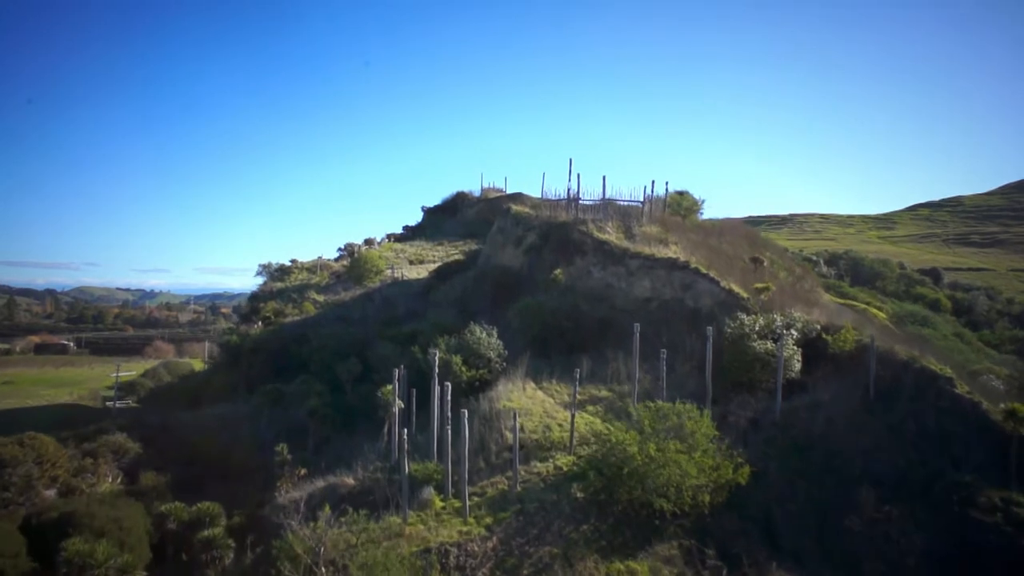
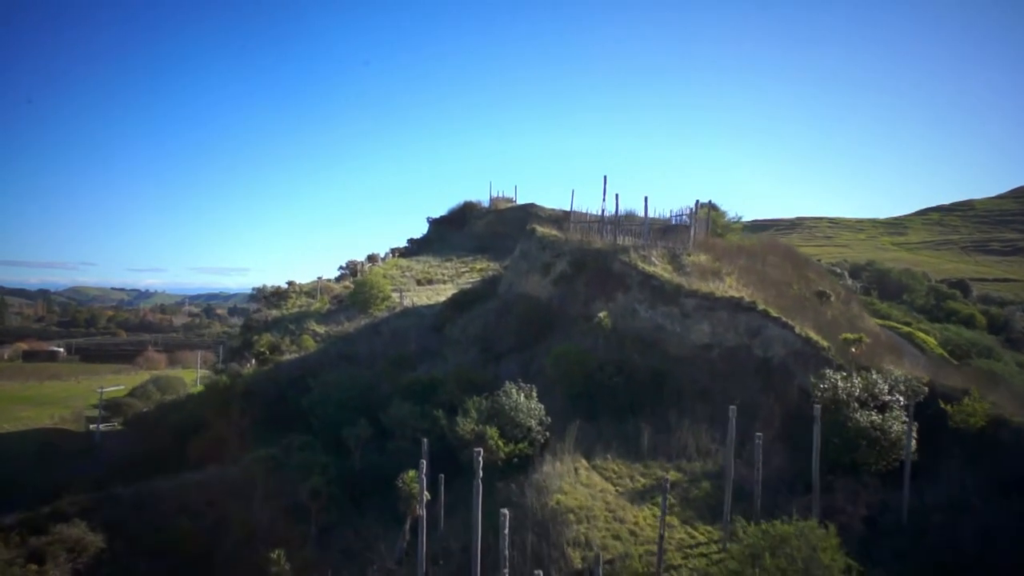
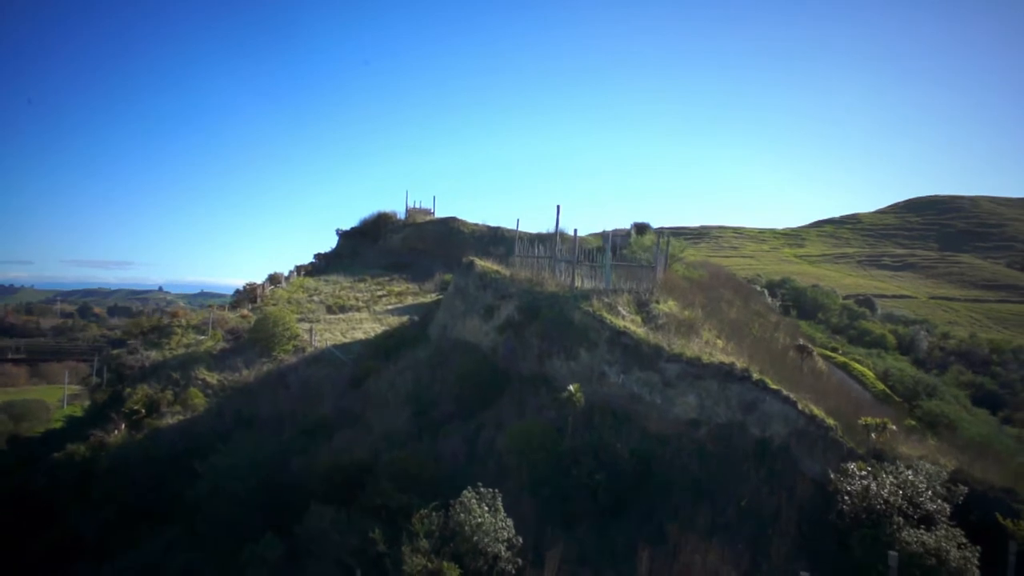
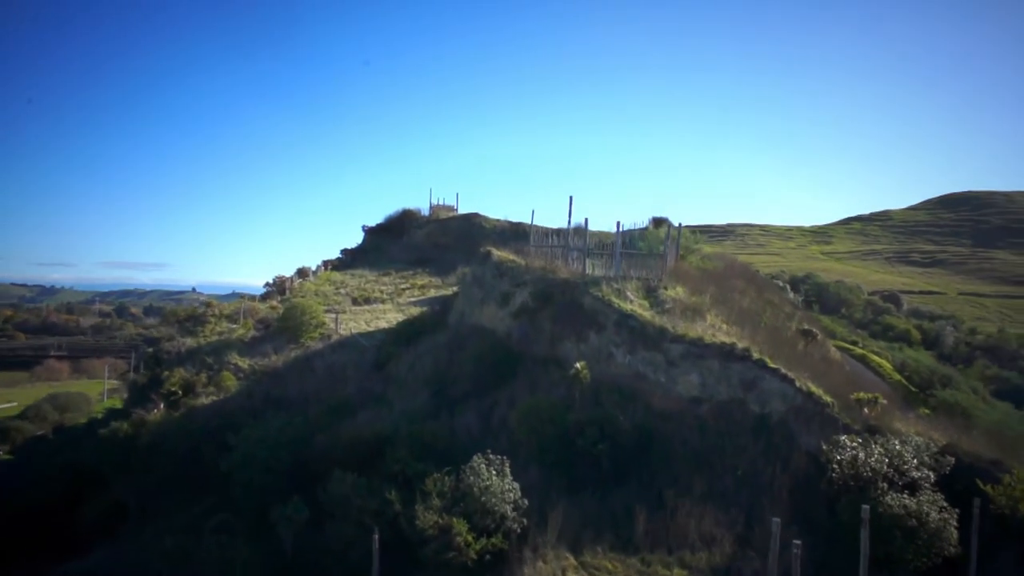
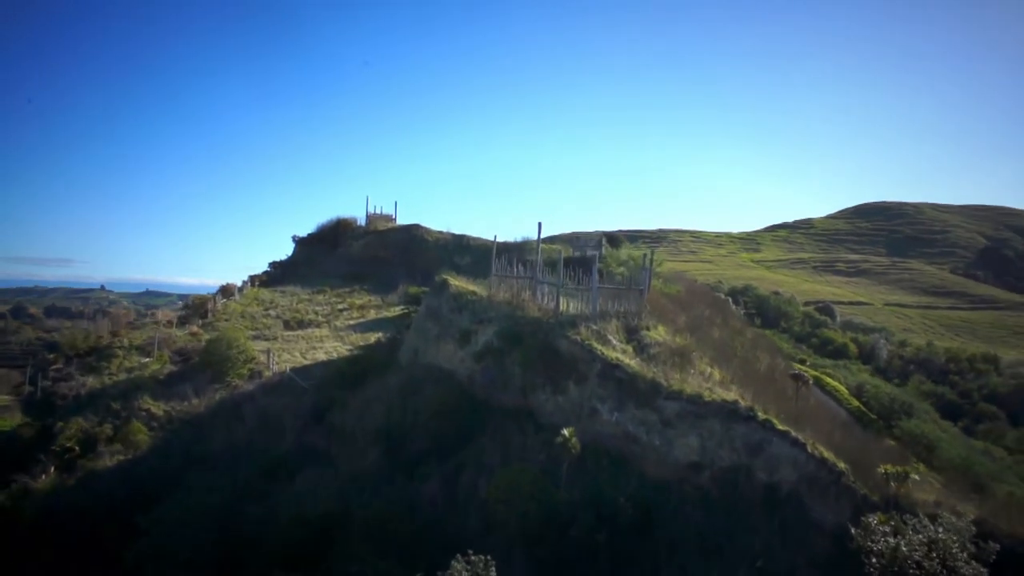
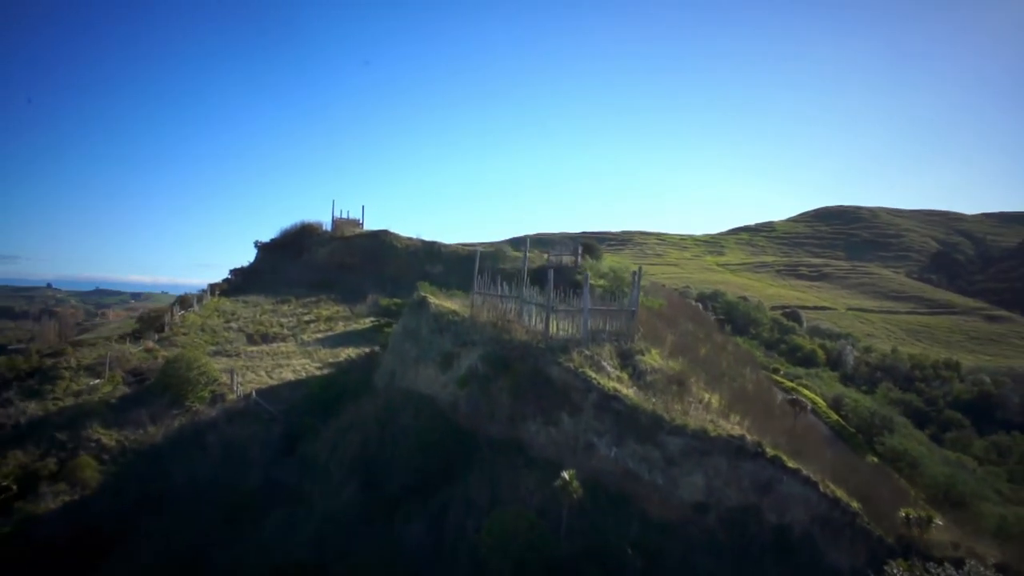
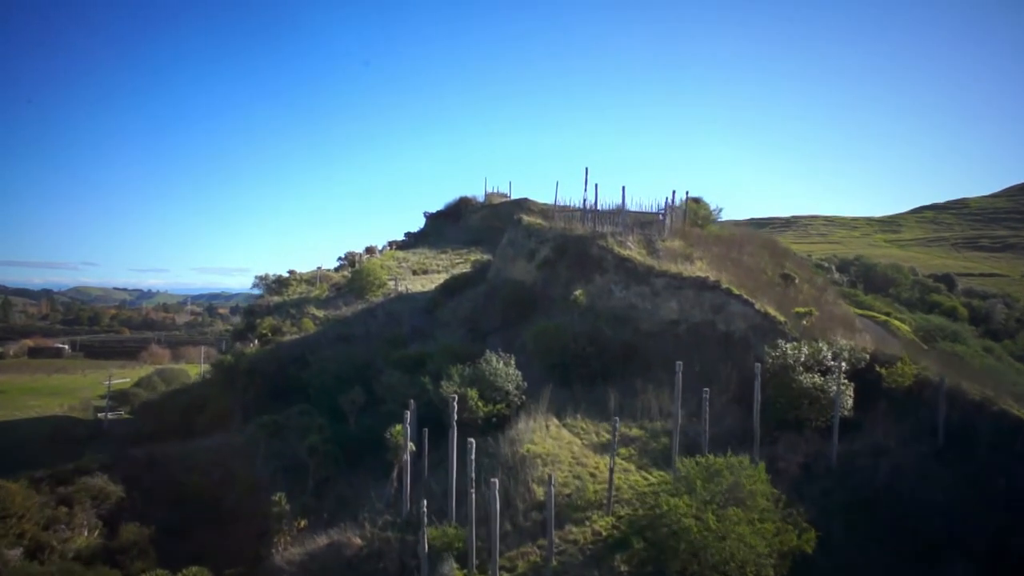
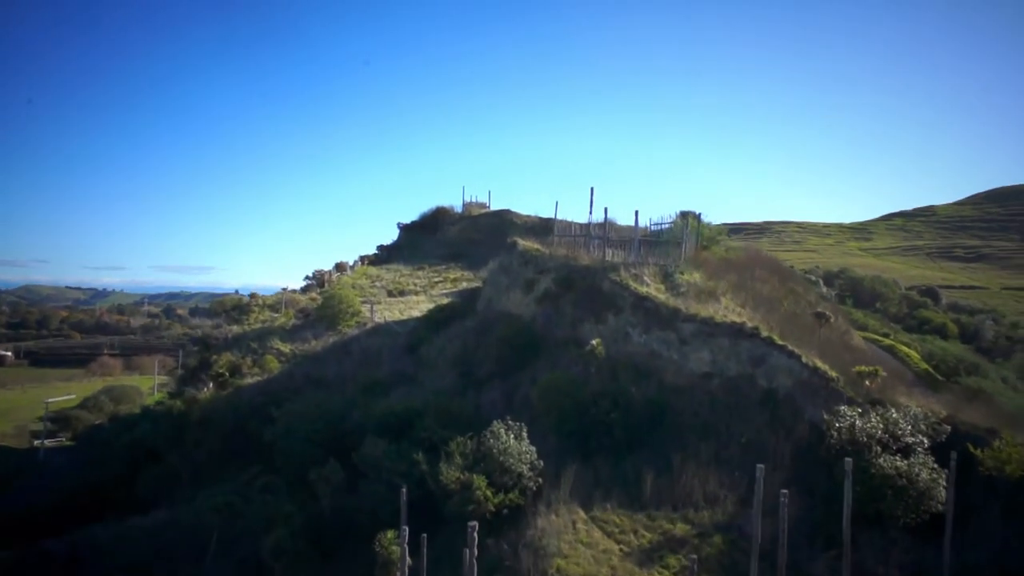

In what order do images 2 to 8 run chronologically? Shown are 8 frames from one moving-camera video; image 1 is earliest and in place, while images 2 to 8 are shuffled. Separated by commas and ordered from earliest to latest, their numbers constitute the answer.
7, 2, 8, 4, 3, 5, 6
